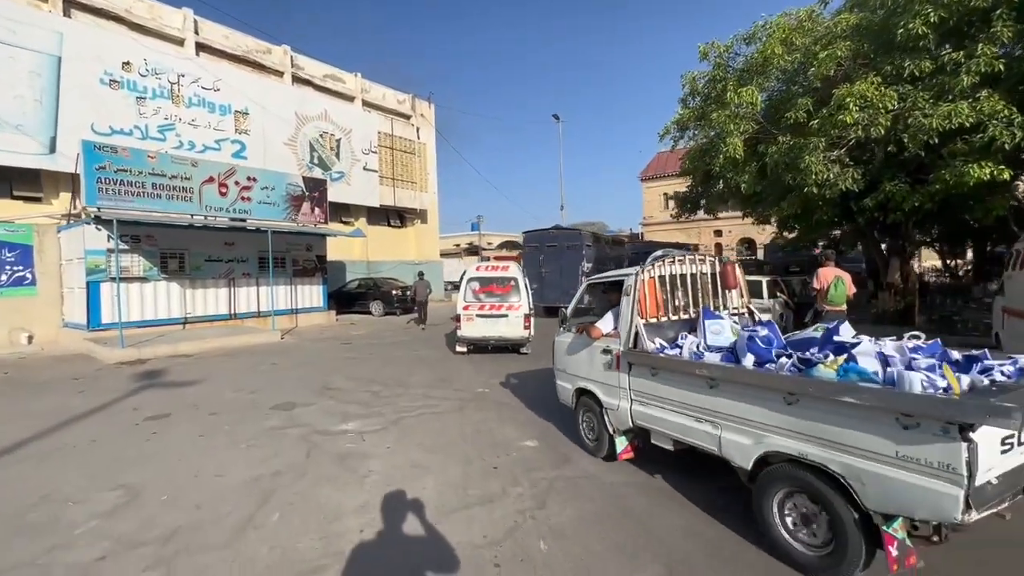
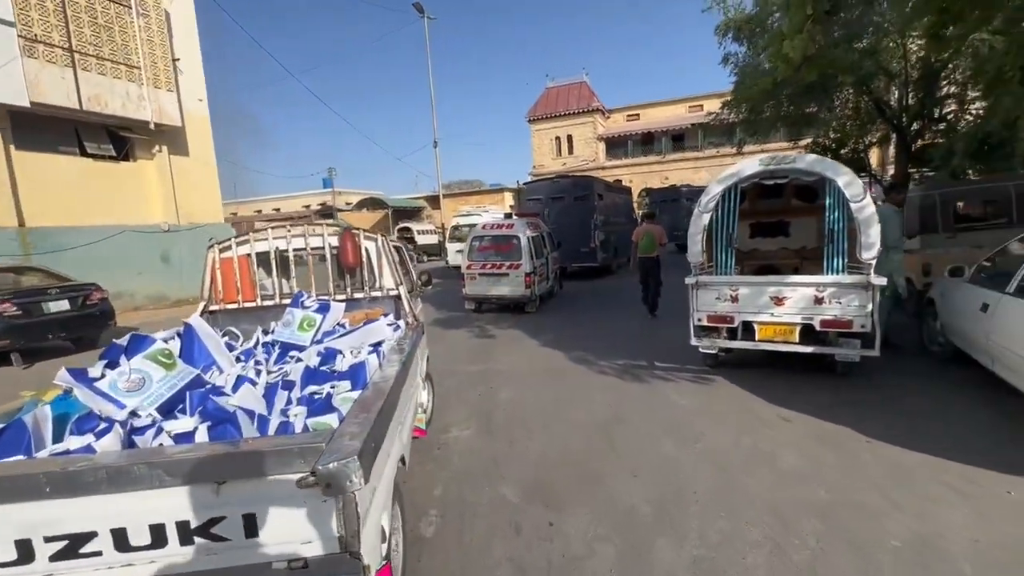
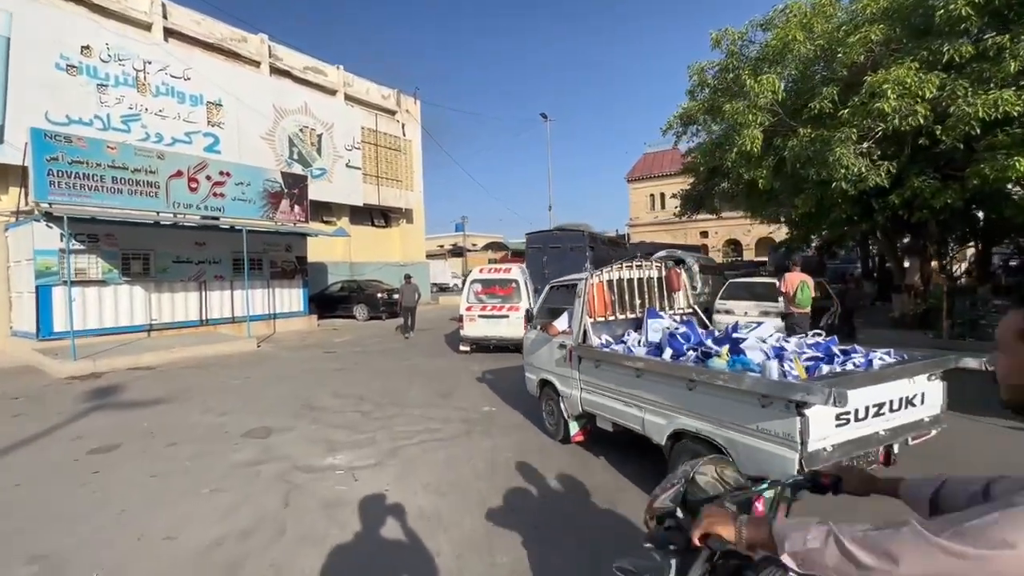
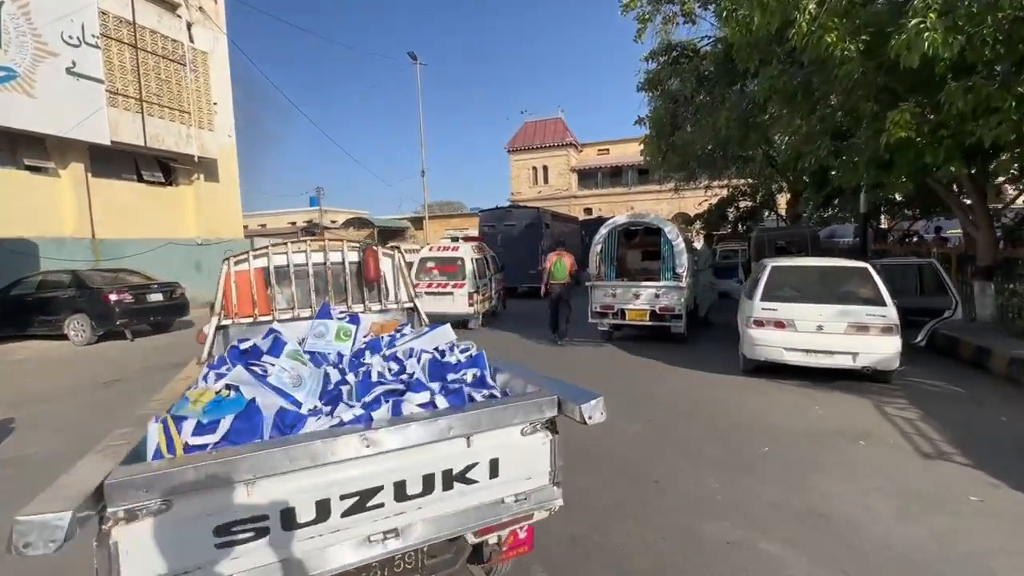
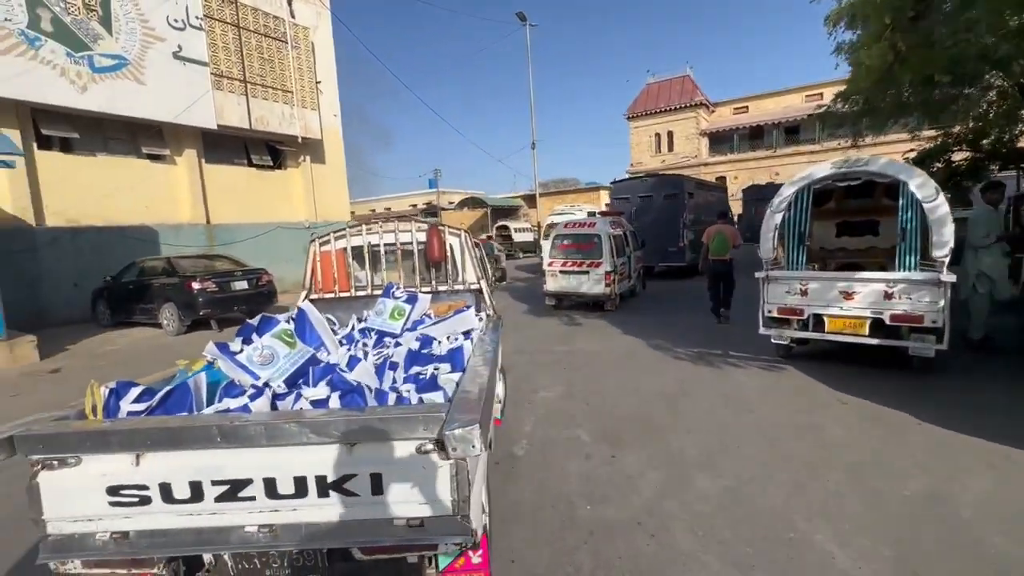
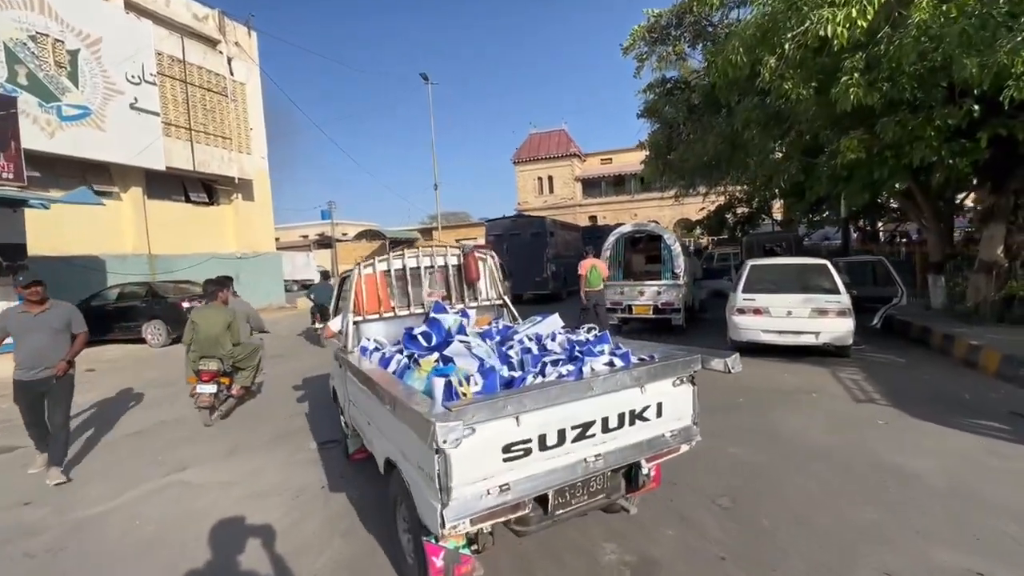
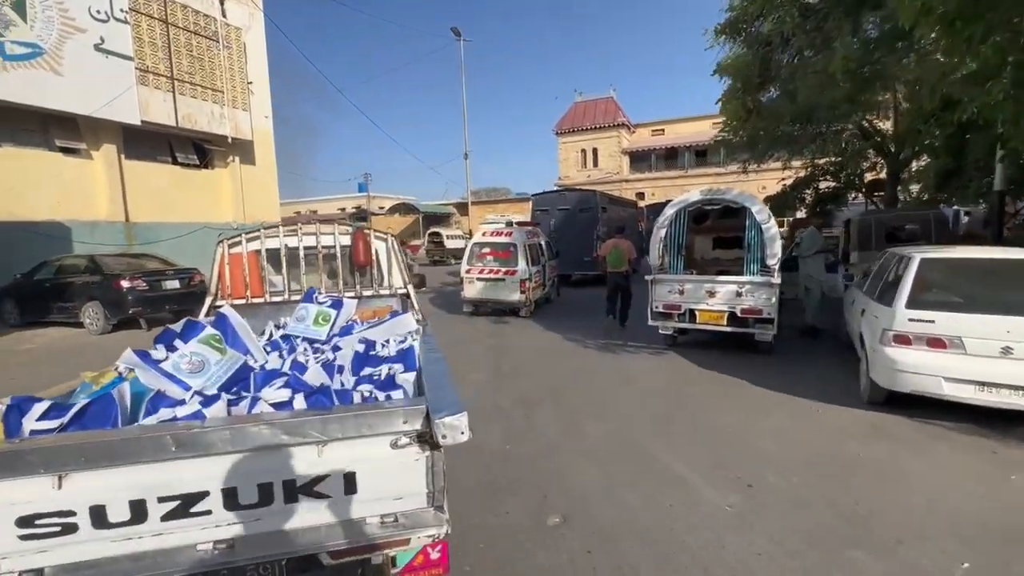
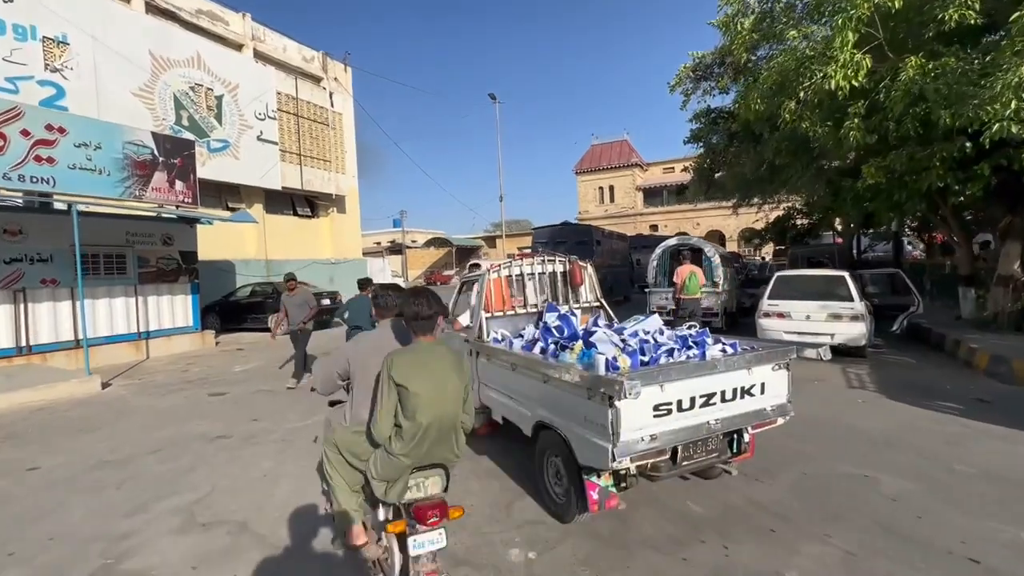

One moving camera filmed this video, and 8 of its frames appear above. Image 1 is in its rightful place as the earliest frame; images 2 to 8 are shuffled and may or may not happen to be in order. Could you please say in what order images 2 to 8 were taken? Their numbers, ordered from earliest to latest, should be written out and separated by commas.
3, 8, 6, 4, 7, 5, 2
